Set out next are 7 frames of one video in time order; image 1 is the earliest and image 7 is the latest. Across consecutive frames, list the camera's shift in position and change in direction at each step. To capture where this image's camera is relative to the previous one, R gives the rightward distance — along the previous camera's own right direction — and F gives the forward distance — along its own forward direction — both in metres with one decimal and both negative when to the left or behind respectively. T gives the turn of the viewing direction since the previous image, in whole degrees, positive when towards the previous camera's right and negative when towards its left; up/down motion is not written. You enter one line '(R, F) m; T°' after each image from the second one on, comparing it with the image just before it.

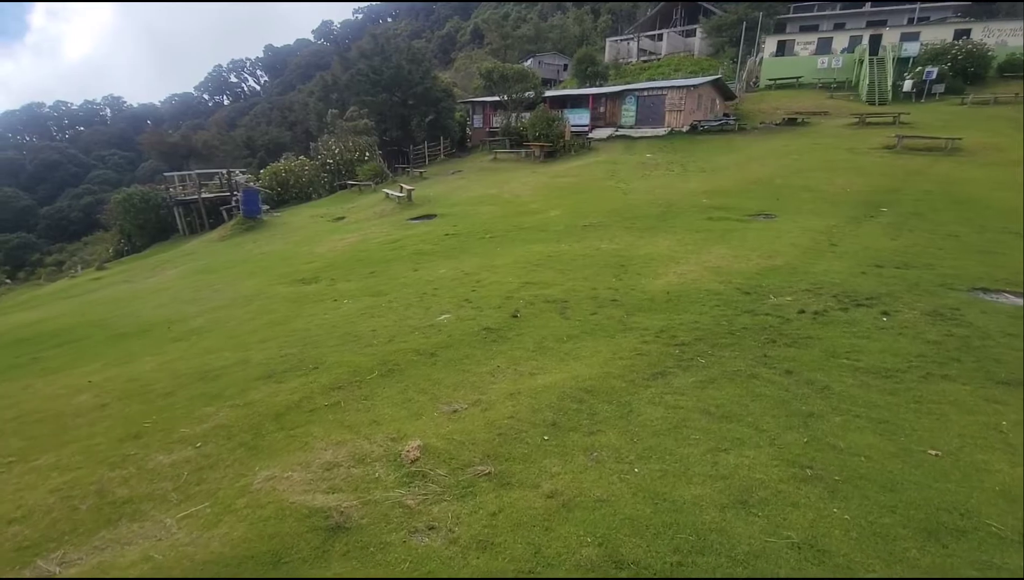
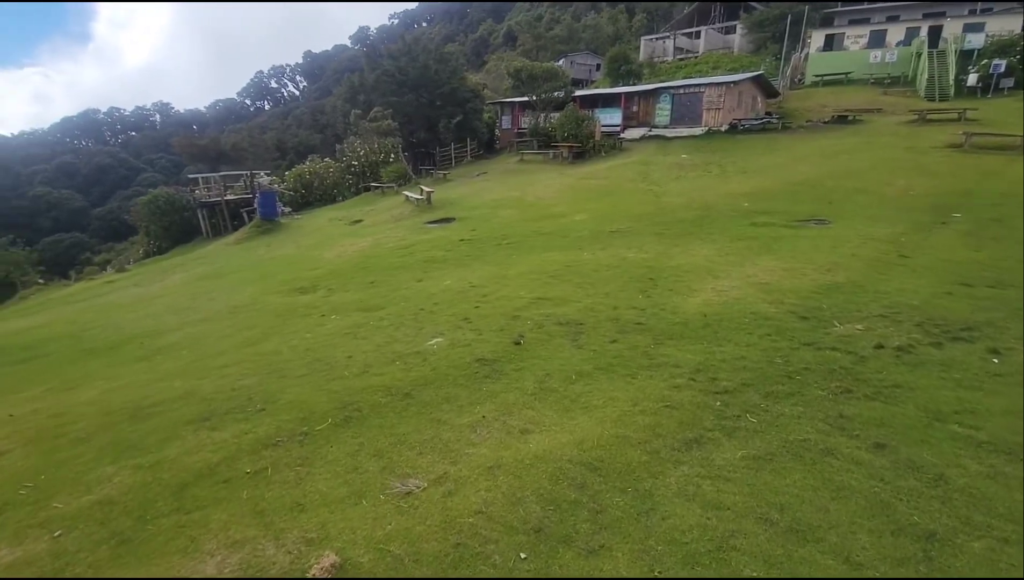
(+0.3, +1.1) m; -4°
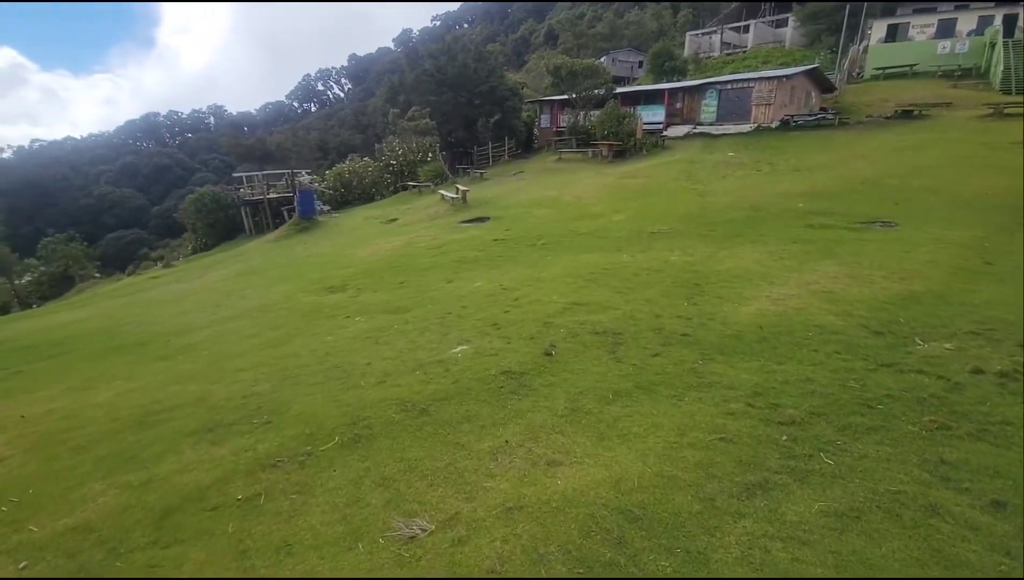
(0.0, +0.5) m; -4°
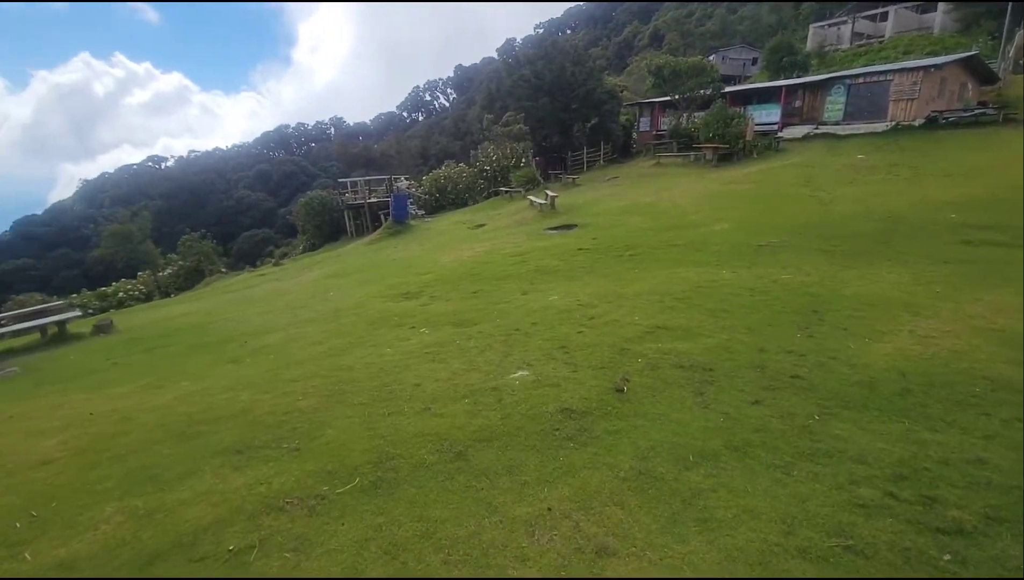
(+0.2, +0.7) m; -11°
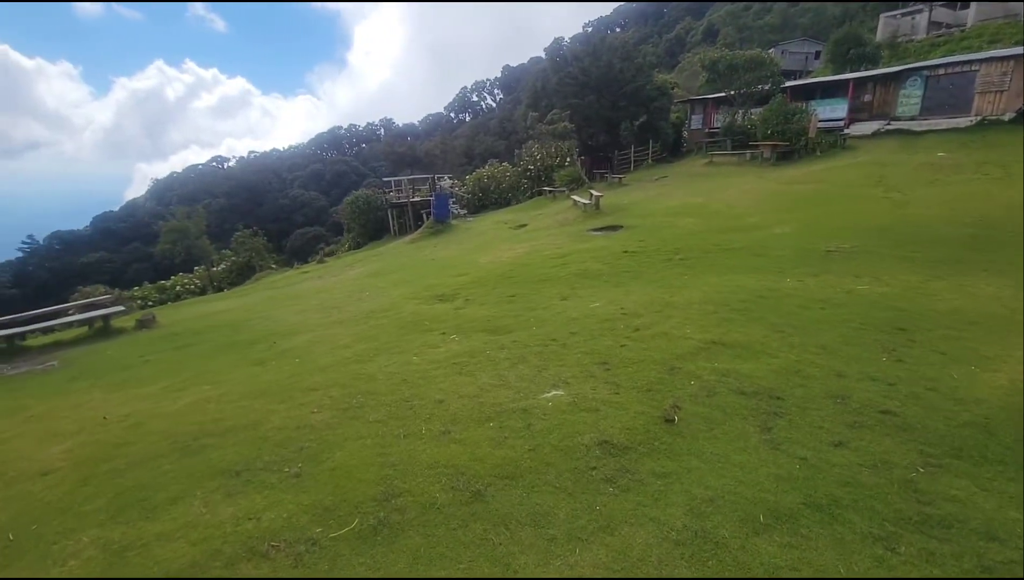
(+0.1, +0.5) m; -5°
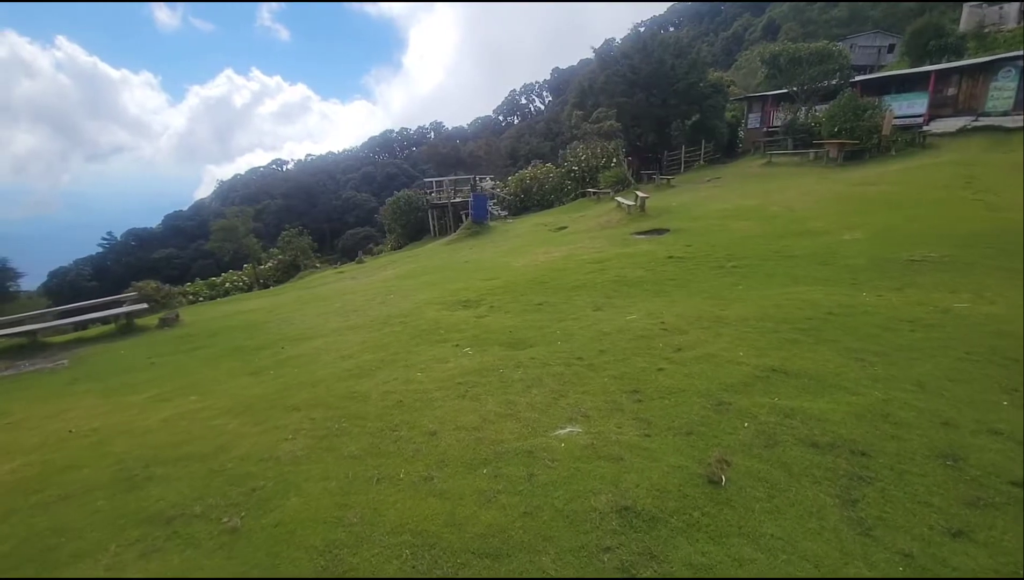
(+0.2, +0.8) m; -5°
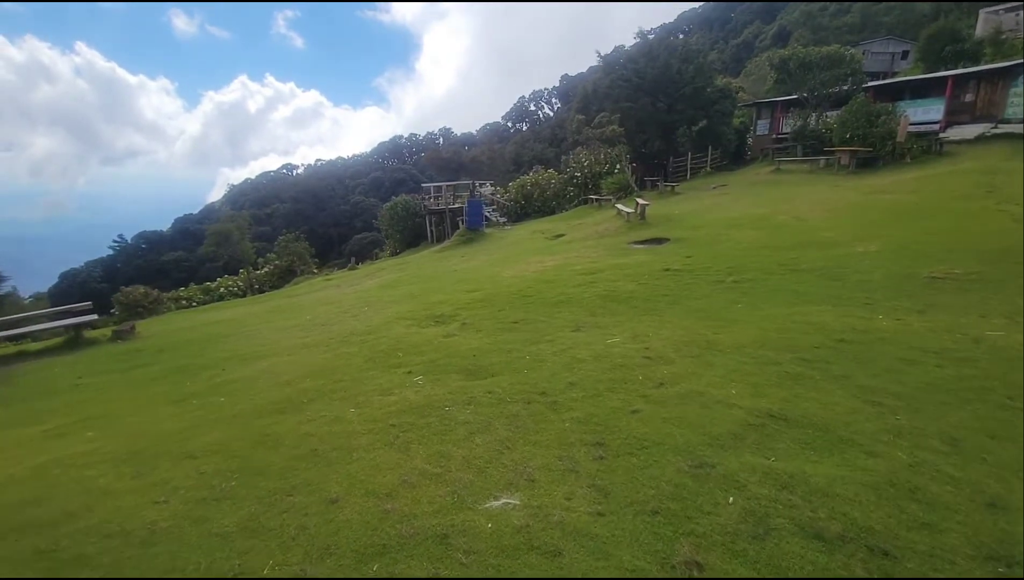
(+0.5, +0.7) m; -1°
